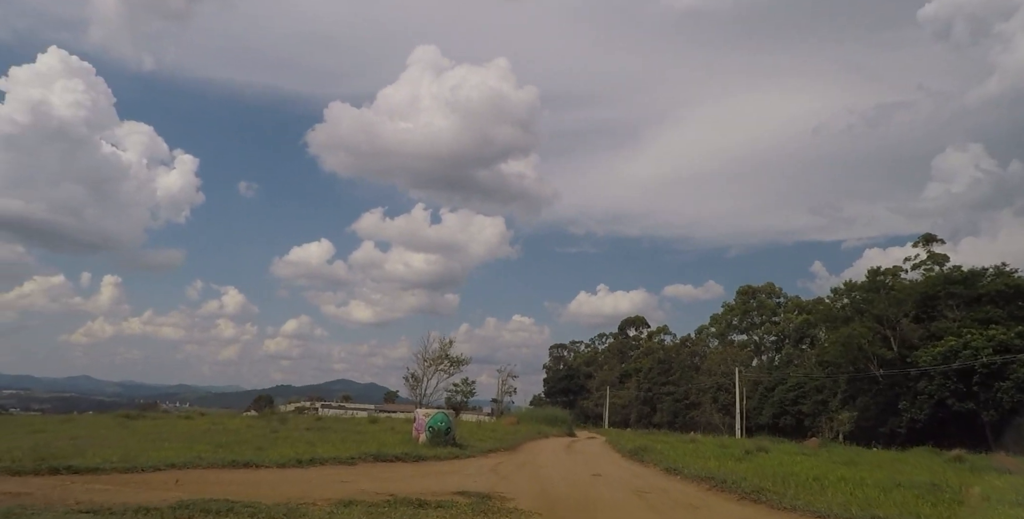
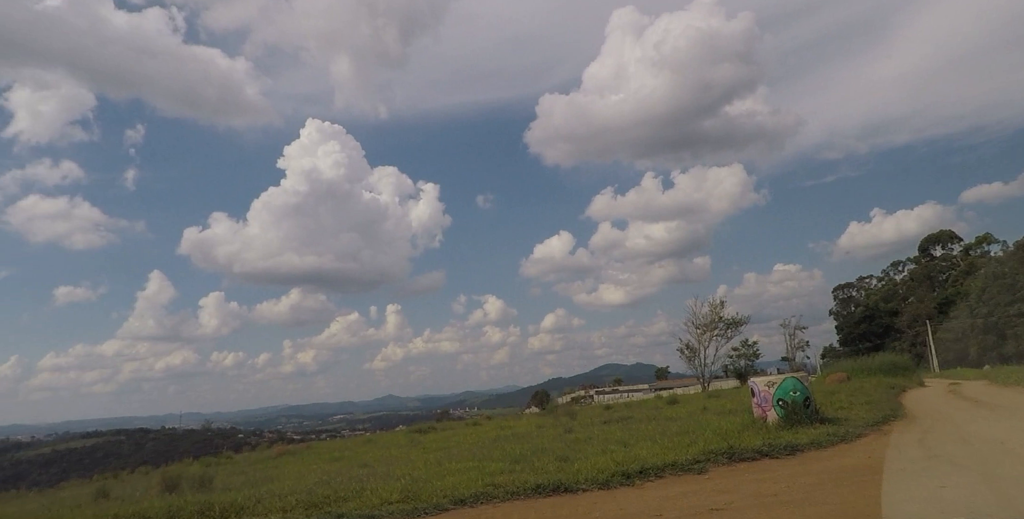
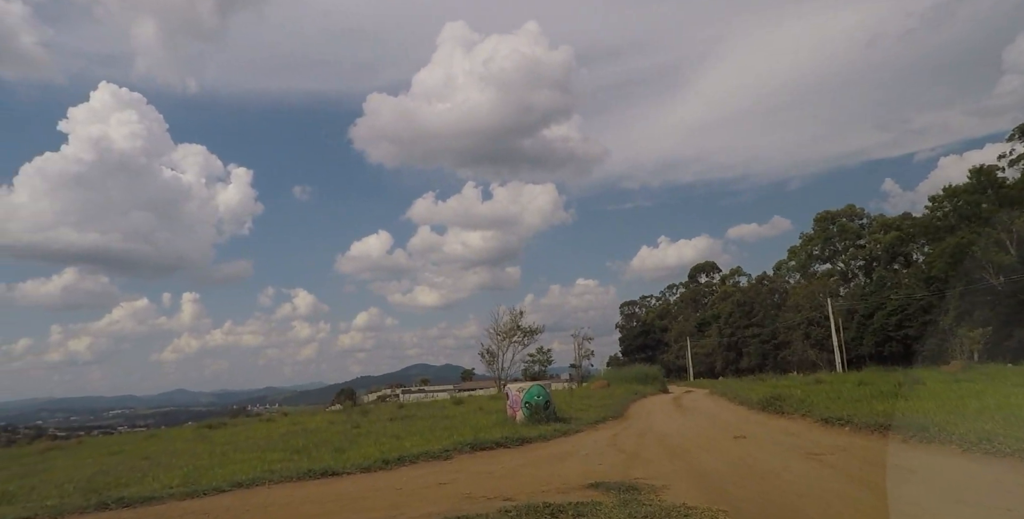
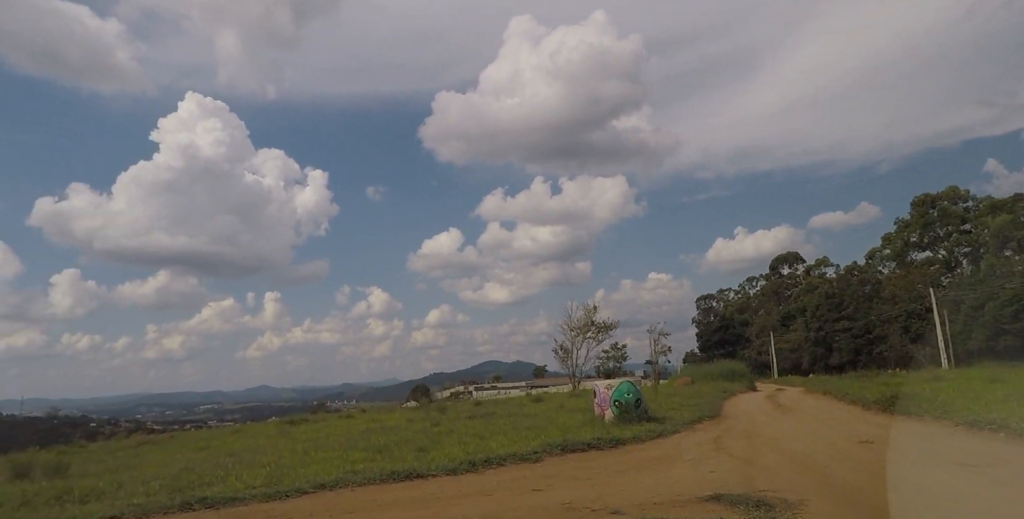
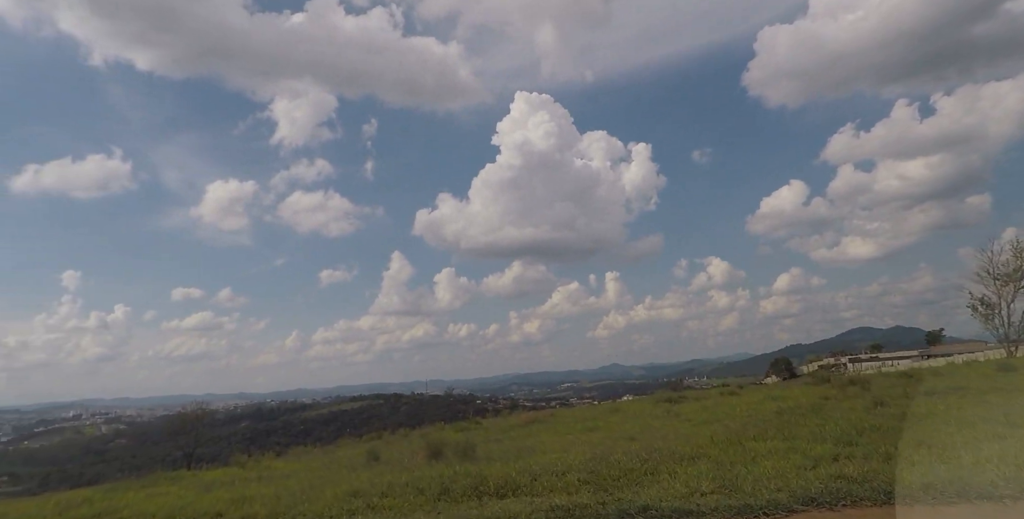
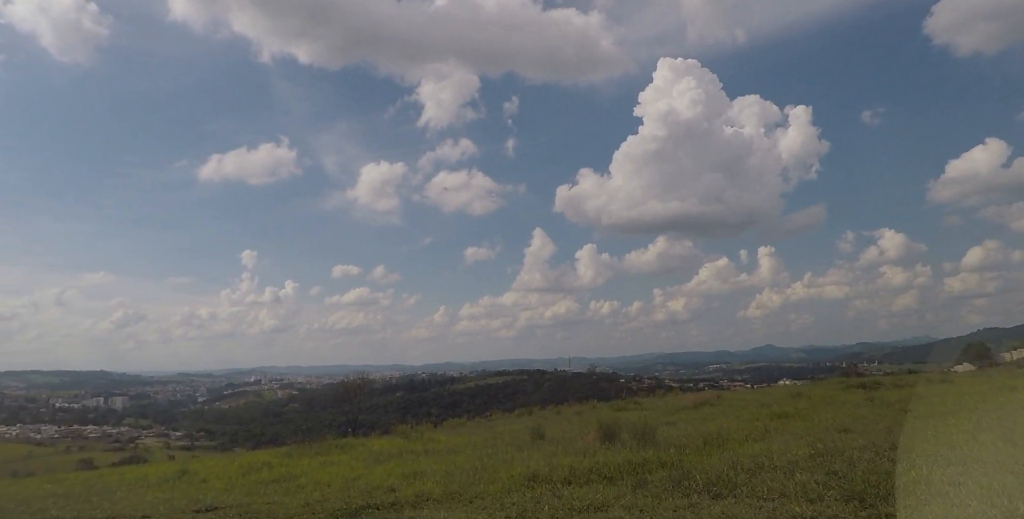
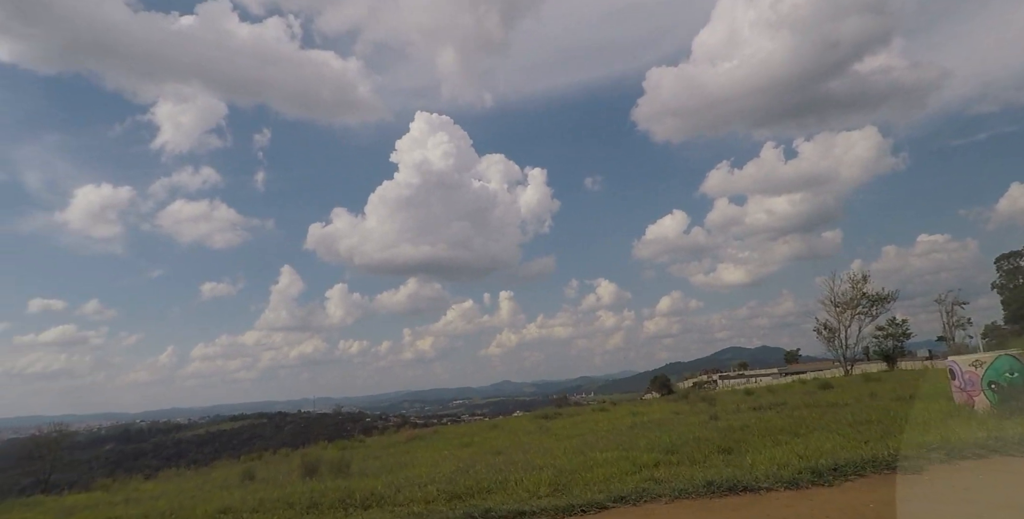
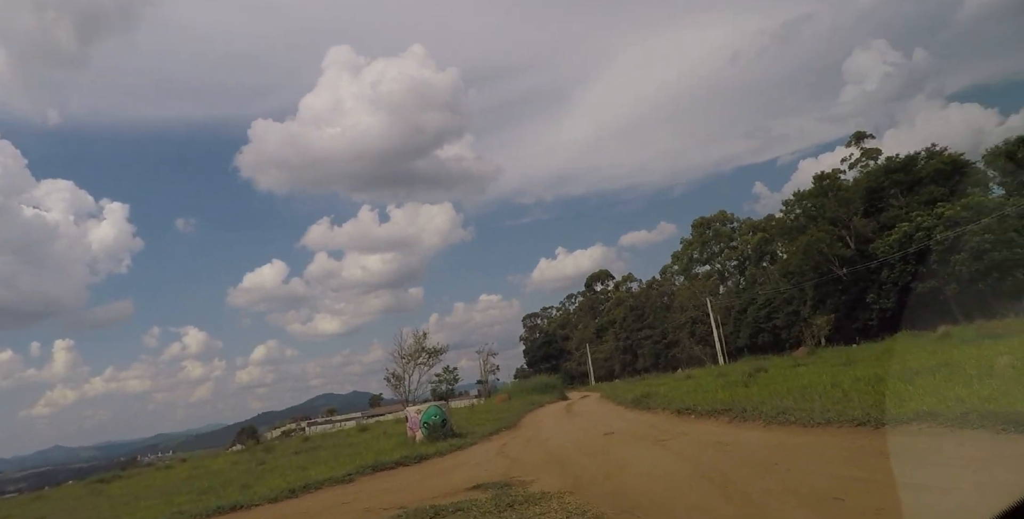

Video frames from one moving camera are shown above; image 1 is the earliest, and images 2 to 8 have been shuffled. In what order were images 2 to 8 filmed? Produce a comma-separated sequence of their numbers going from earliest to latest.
8, 3, 4, 2, 7, 5, 6
